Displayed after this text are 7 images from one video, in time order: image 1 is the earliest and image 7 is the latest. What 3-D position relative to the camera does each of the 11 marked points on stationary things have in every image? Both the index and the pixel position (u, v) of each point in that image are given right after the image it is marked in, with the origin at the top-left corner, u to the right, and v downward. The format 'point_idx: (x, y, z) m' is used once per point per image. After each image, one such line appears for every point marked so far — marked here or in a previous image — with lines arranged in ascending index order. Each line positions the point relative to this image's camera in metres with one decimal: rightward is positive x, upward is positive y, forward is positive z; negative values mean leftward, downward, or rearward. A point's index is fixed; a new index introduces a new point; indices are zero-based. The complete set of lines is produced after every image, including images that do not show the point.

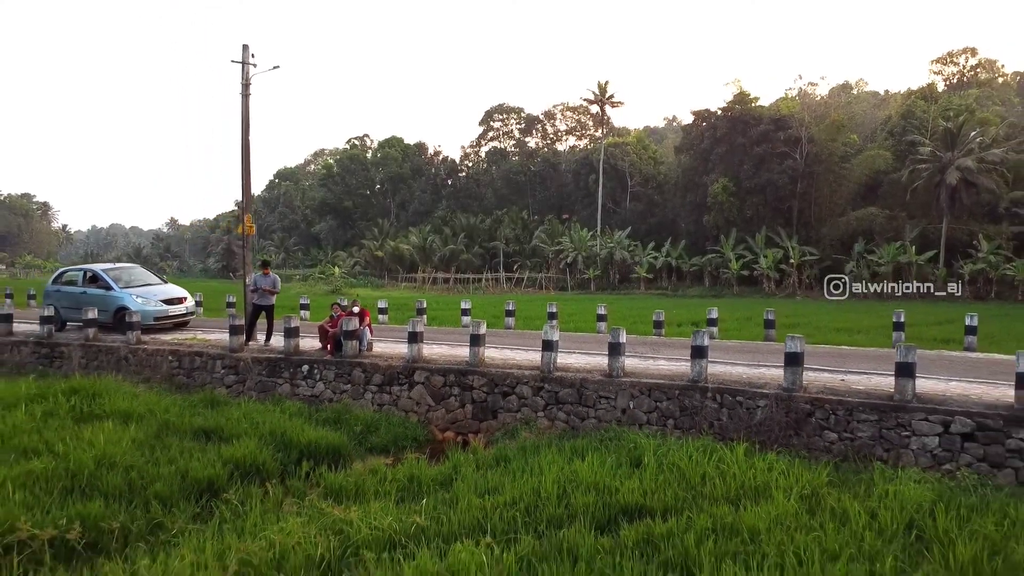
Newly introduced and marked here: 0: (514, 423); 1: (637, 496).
0: (+0.1, -1.2, +7.4) m
1: (+0.8, -1.2, +4.8) m
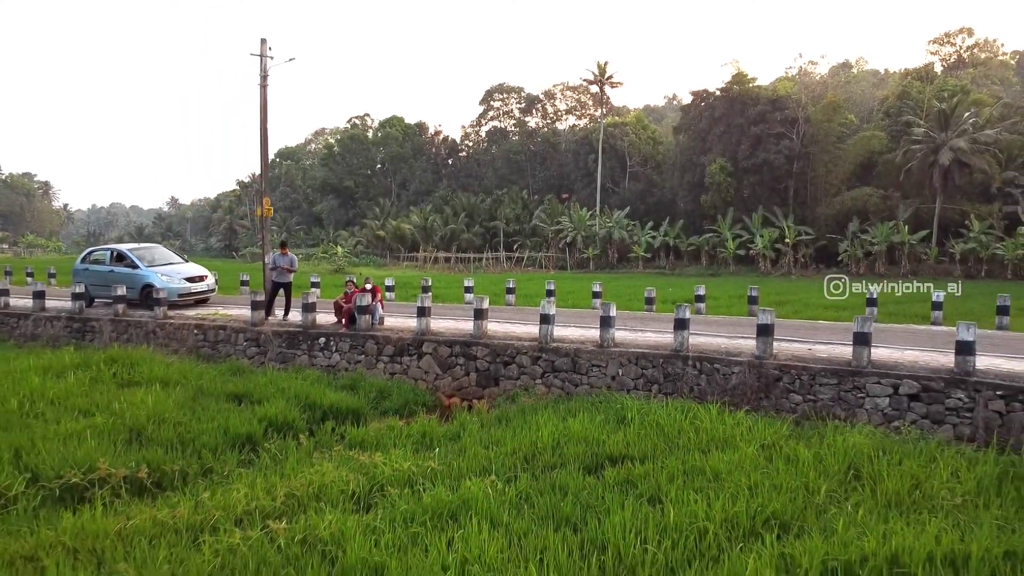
0: (+0.1, -1.0, +8.2) m
1: (+0.8, -1.1, +5.5) m
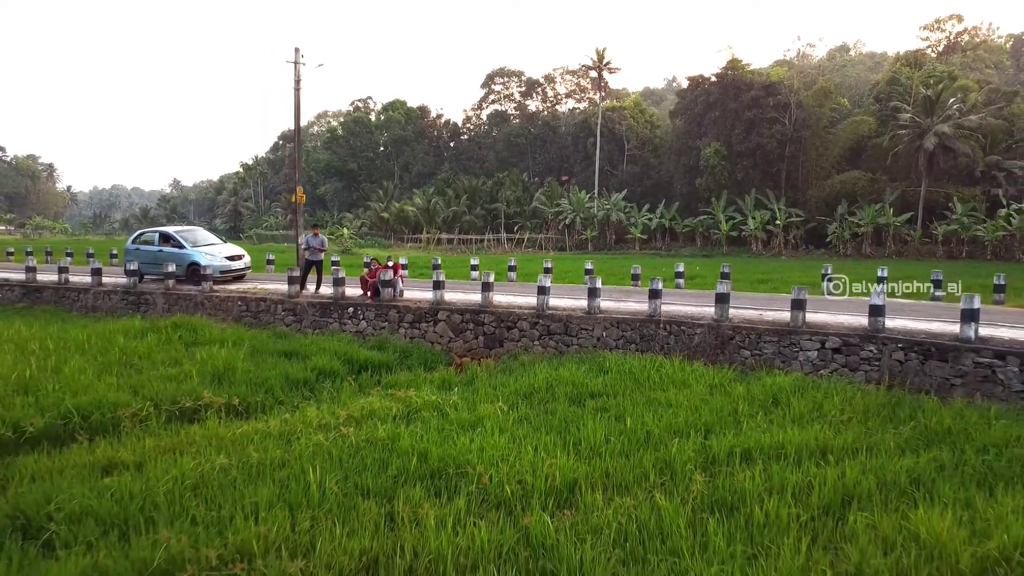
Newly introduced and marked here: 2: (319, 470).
0: (+0.1, -0.7, +9.8) m
1: (+0.8, -0.9, +7.1) m
2: (-1.1, -1.1, +4.6) m
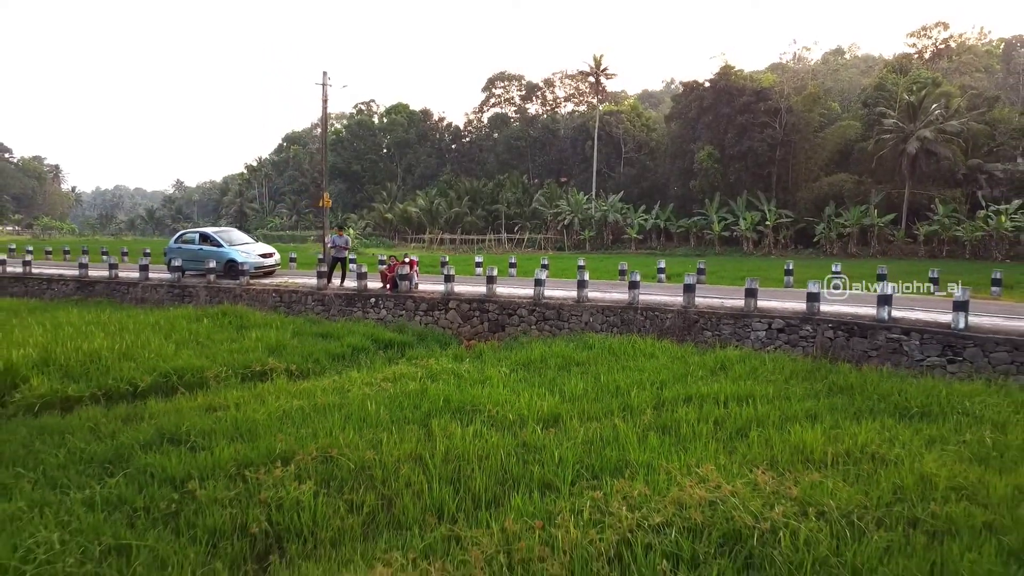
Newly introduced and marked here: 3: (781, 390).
0: (+0.1, -0.6, +11.4) m
1: (+0.8, -0.8, +8.7) m
2: (-1.1, -1.0, +6.3) m
3: (+2.4, -0.9, +7.0) m
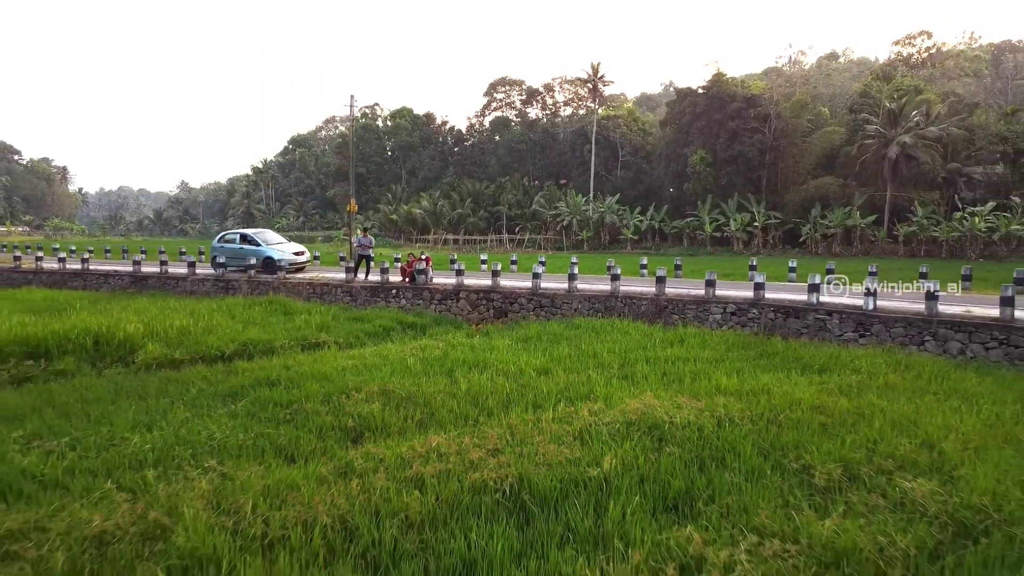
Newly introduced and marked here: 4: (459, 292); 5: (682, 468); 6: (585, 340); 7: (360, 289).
0: (+0.1, -0.5, +13.5) m
1: (+0.8, -0.6, +10.9) m
2: (-1.1, -0.8, +8.4) m
3: (+2.4, -0.8, +9.1) m
4: (-0.9, -0.1, +14.1) m
5: (+1.0, -1.1, +4.8) m
6: (+0.9, -0.7, +10.2) m
7: (-2.9, 0.0, +15.0) m
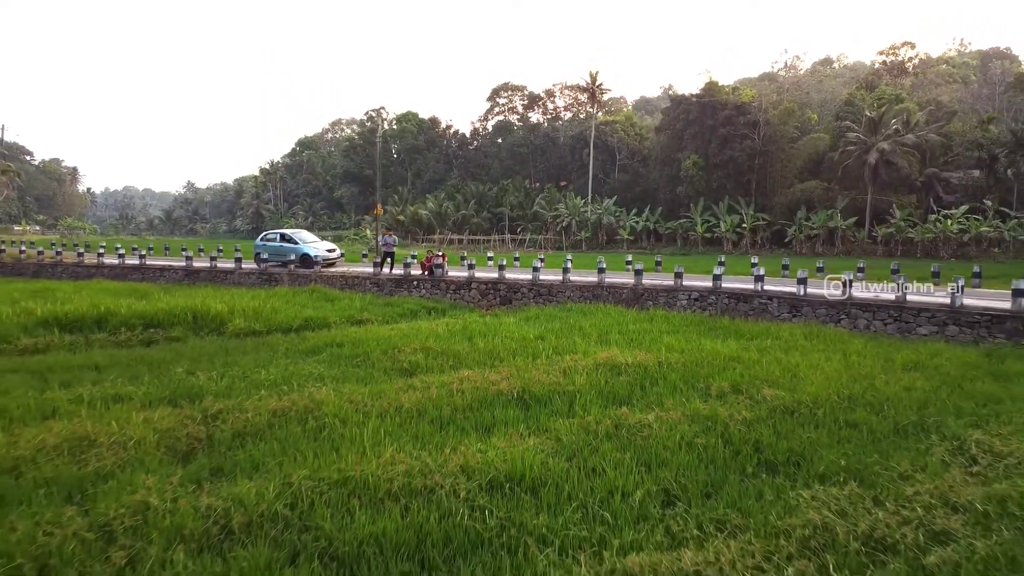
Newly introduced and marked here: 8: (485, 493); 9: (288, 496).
0: (+0.2, -0.3, +16.2) m
1: (+0.9, -0.5, +13.5) m
2: (-1.0, -0.6, +11.0) m
3: (+2.5, -0.6, +11.7) m
4: (-0.9, +0.1, +16.7) m
5: (+1.1, -0.9, +7.4) m
6: (+1.0, -0.5, +12.8) m
7: (-2.8, +0.2, +17.6) m
8: (-0.1, -1.1, +4.5) m
9: (-1.2, -1.2, +4.4) m
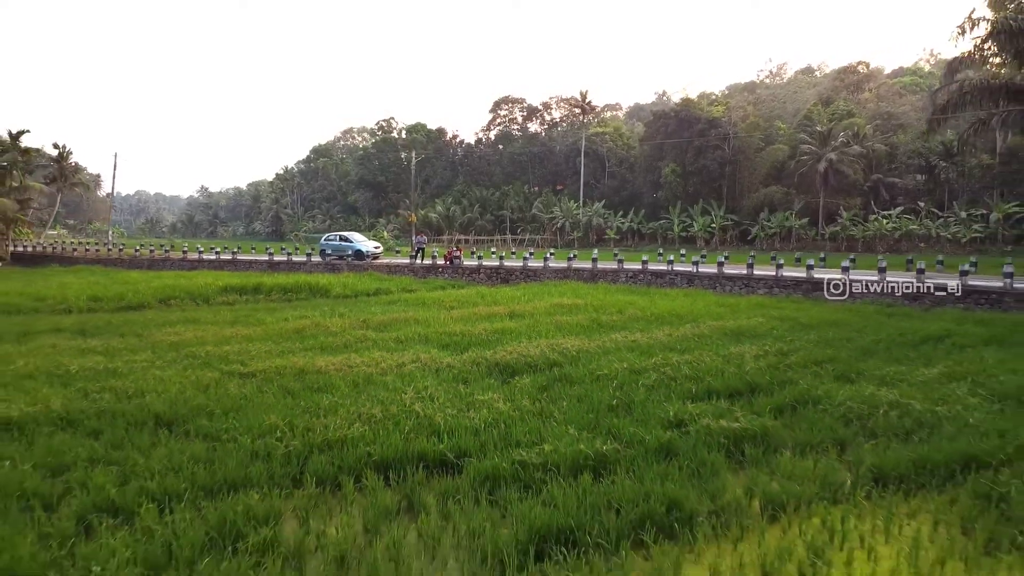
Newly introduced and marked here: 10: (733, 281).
0: (+0.1, +0.2, +23.2) m
1: (+0.8, 0.0, +20.5) m
2: (-1.2, -0.2, +18.1) m
3: (+2.3, -0.1, +18.8) m
4: (-1.0, +0.6, +23.8) m
5: (+1.0, -0.4, +14.4) m
6: (+0.9, 0.0, +19.8) m
7: (-2.9, +0.6, +24.7) m
8: (-0.3, -0.7, +11.5) m
9: (-1.4, -0.7, +11.4) m
10: (+5.2, +0.1, +18.8) m
